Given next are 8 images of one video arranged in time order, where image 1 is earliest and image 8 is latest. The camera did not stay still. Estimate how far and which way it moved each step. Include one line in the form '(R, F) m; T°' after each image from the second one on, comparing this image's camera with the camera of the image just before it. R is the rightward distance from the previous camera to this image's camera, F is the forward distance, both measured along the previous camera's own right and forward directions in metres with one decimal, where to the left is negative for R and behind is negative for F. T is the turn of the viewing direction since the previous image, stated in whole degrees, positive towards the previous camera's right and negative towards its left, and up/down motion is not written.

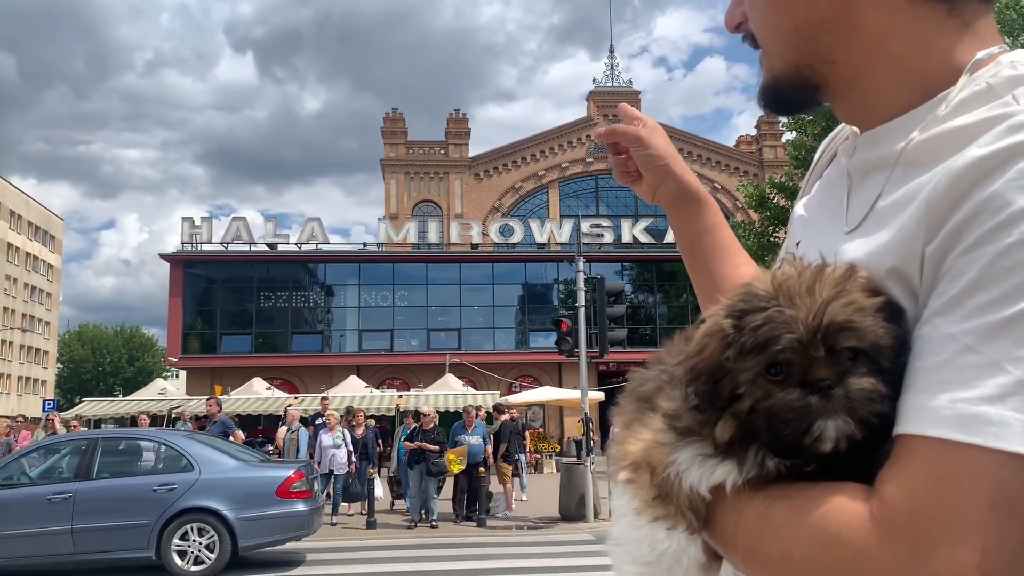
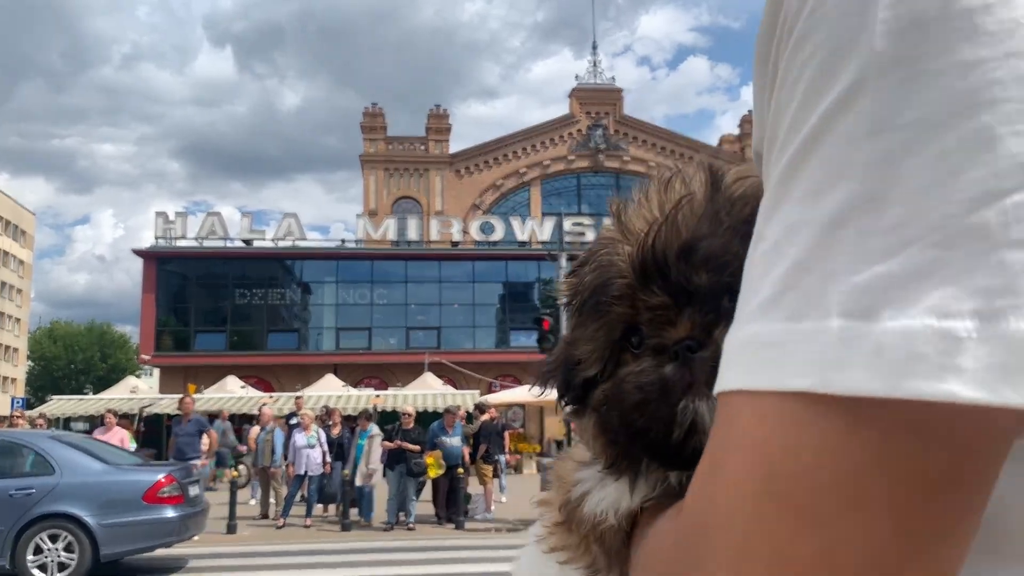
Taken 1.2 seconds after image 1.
(0.0, +0.4) m; +1°
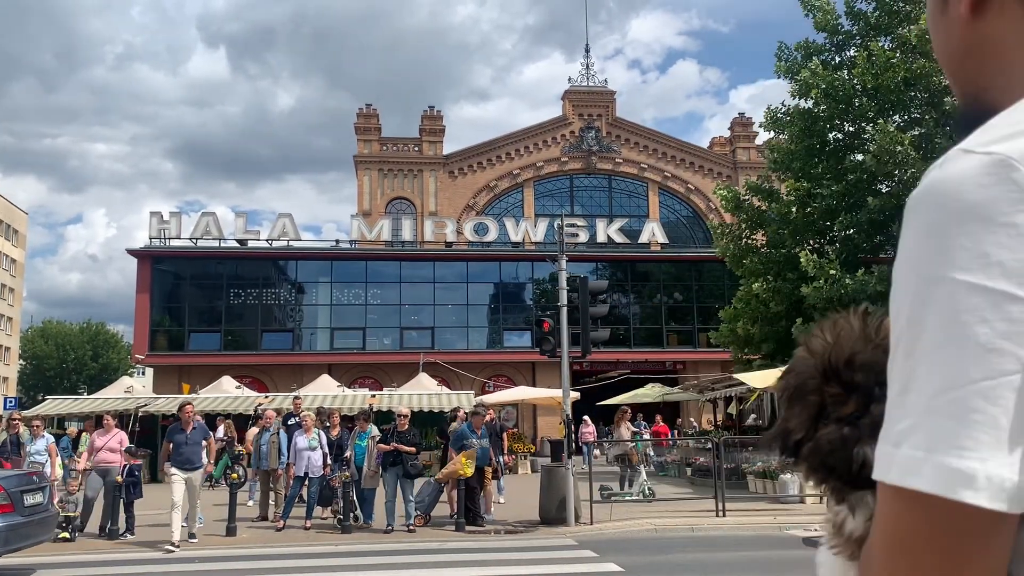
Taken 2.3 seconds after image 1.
(-0.1, -0.3) m; +1°
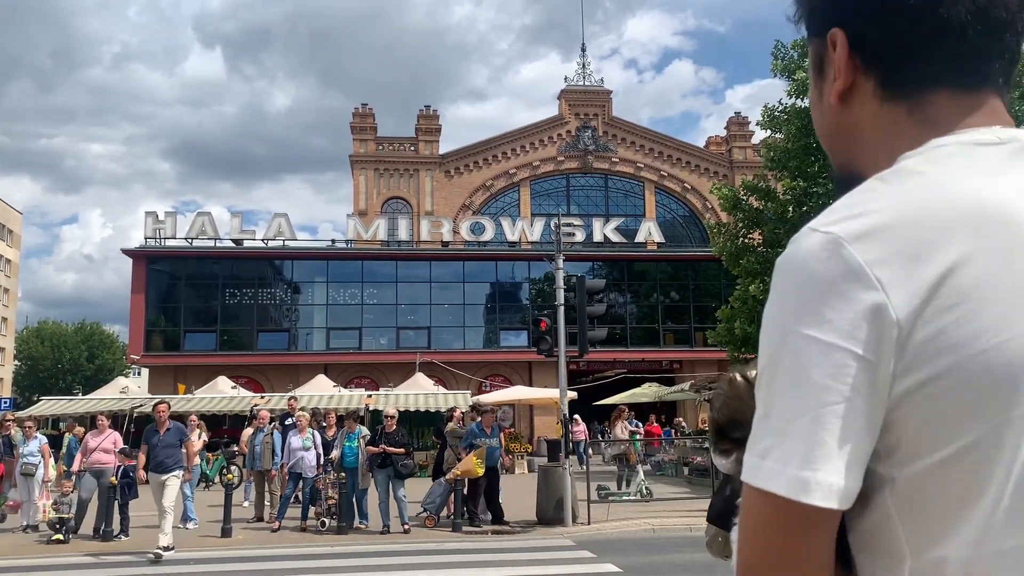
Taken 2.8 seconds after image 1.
(0.0, +0.1) m; 0°
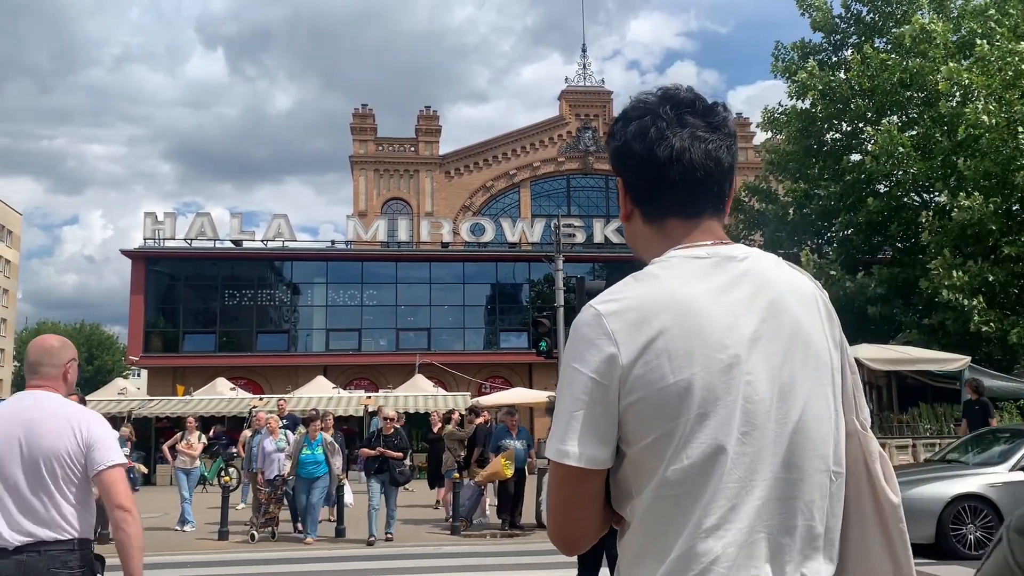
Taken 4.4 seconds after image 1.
(0.0, +0.1) m; 0°
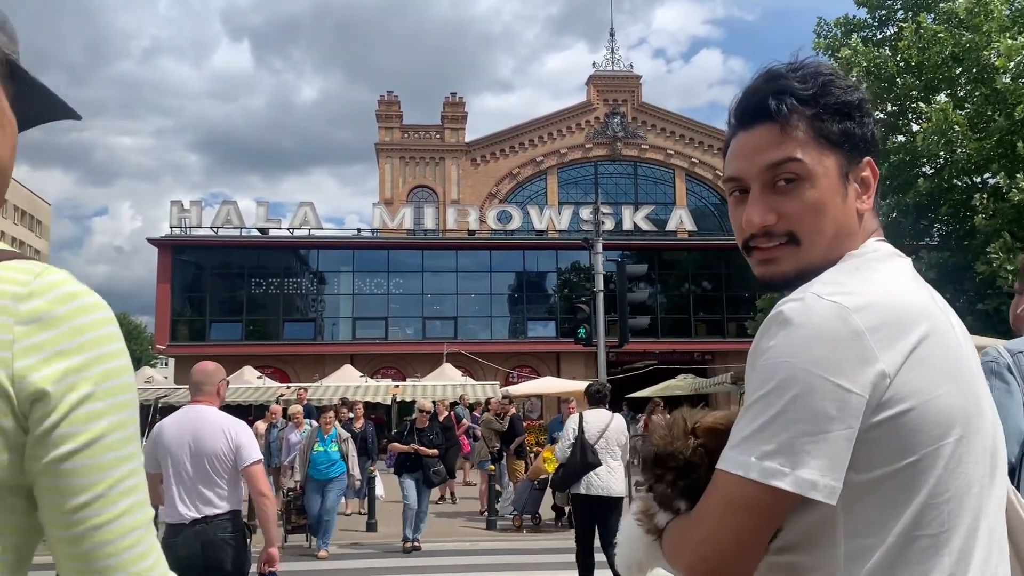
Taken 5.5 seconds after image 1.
(-0.2, +0.5) m; -2°
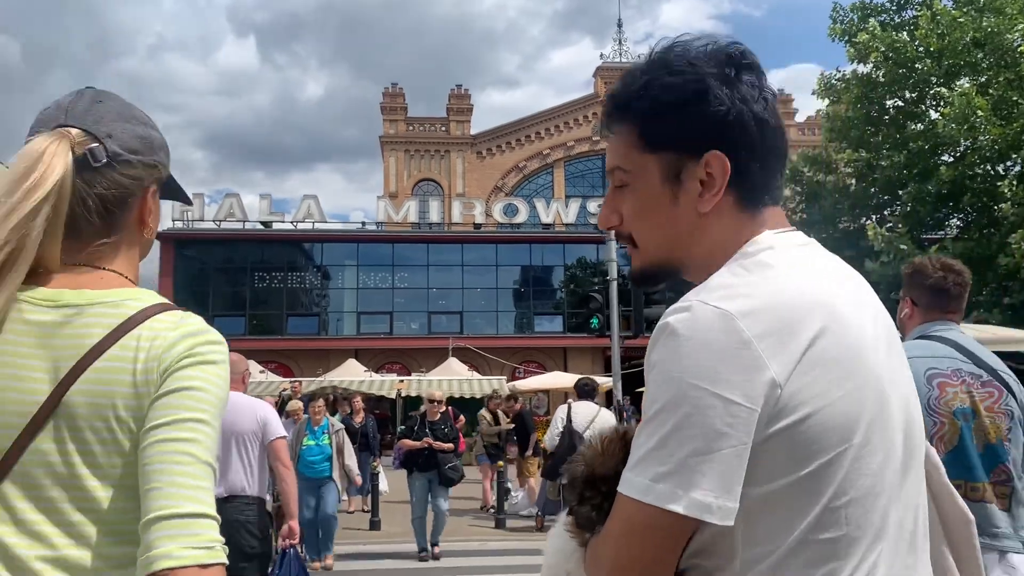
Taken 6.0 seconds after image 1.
(-0.1, +0.5) m; 0°
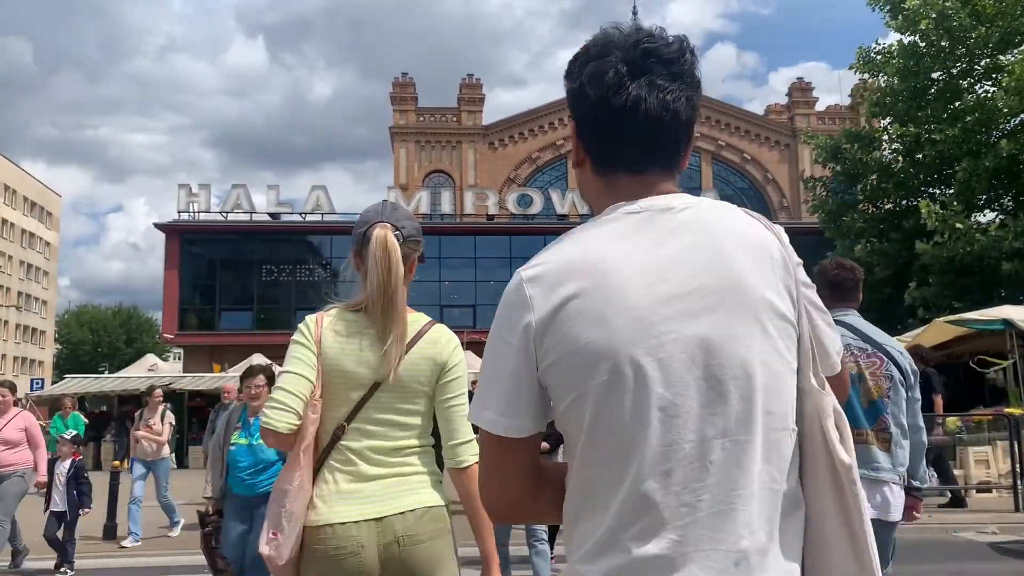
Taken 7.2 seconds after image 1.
(-0.3, +1.1) m; -1°
